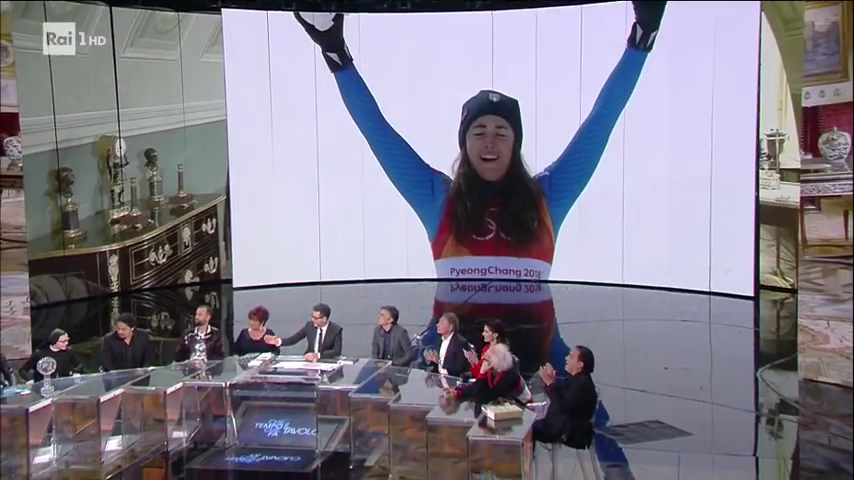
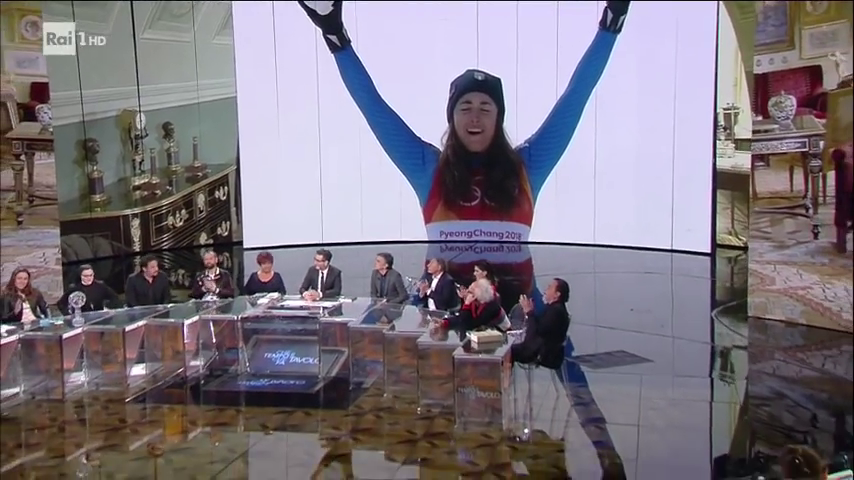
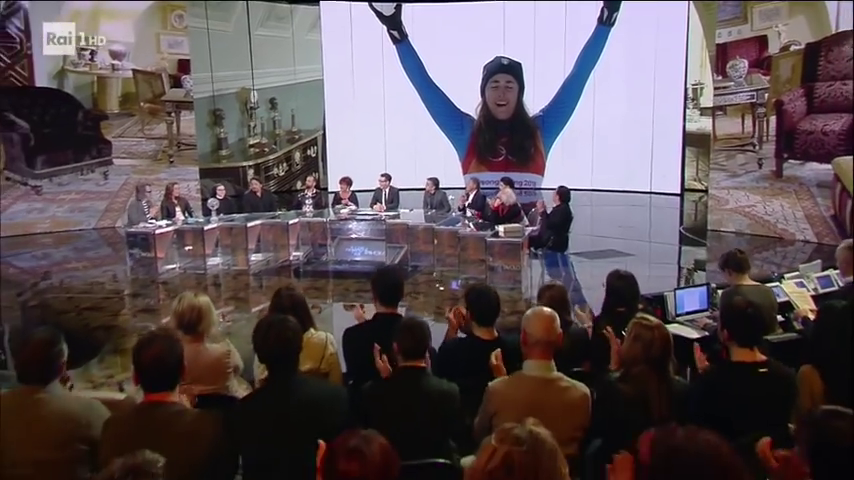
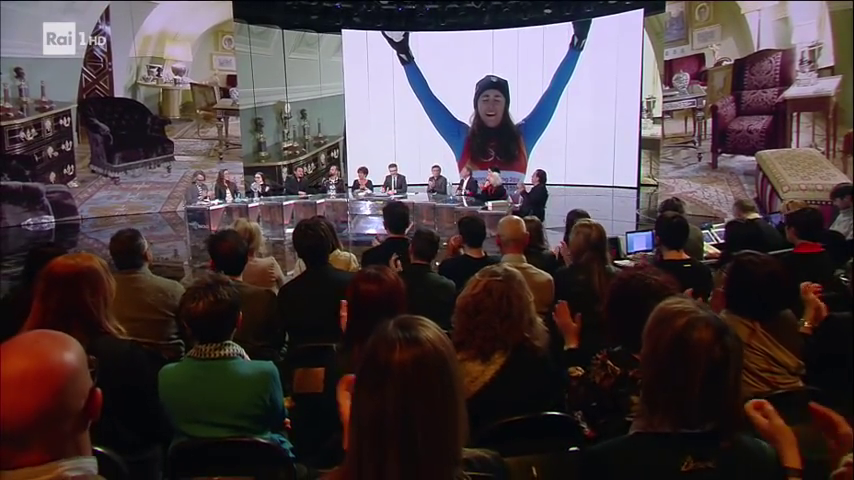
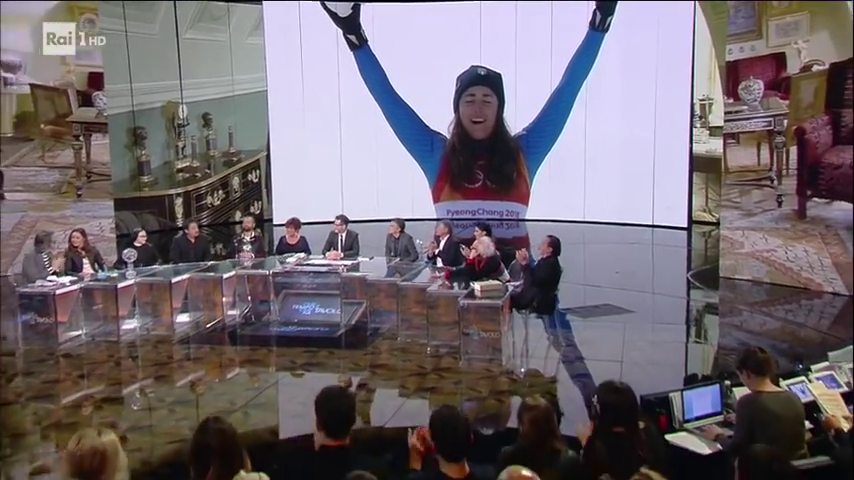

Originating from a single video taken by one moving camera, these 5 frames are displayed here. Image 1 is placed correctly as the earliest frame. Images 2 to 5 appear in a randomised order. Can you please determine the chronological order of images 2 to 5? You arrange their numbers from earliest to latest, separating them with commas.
2, 5, 3, 4
